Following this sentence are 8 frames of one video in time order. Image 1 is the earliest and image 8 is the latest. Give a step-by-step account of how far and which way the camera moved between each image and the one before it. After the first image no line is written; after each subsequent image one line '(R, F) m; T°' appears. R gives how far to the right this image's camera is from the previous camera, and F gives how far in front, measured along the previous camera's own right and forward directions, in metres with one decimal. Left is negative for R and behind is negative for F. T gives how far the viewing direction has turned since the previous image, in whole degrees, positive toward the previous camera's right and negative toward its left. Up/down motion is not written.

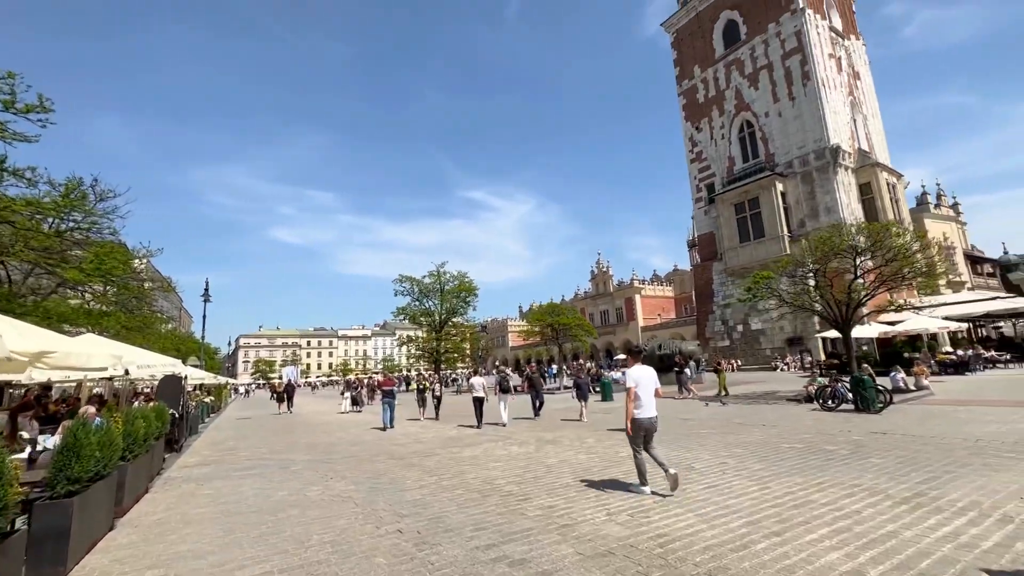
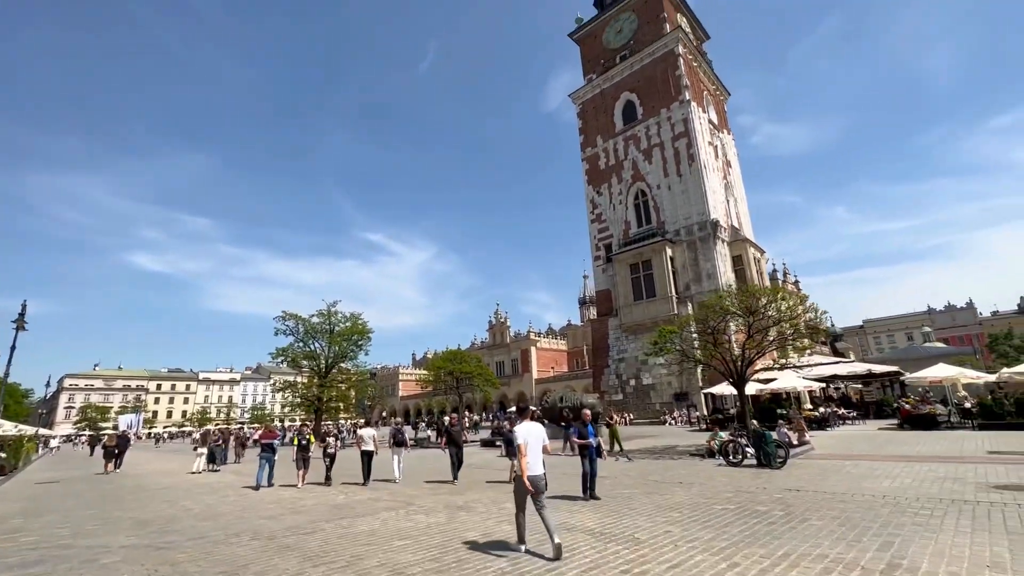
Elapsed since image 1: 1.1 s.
(-0.4, +1.0) m; +13°
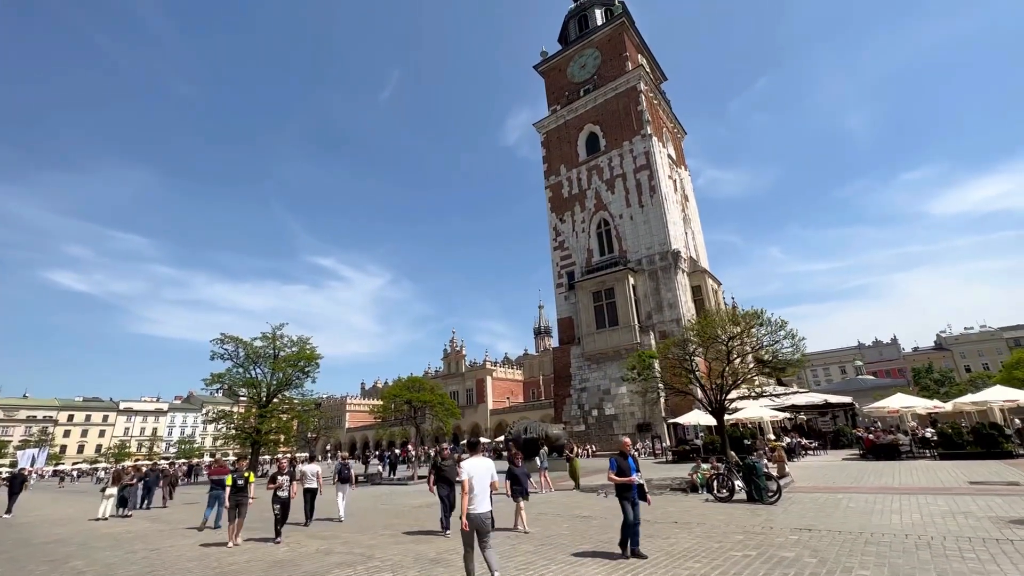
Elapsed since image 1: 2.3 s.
(-0.5, +1.0) m; +6°
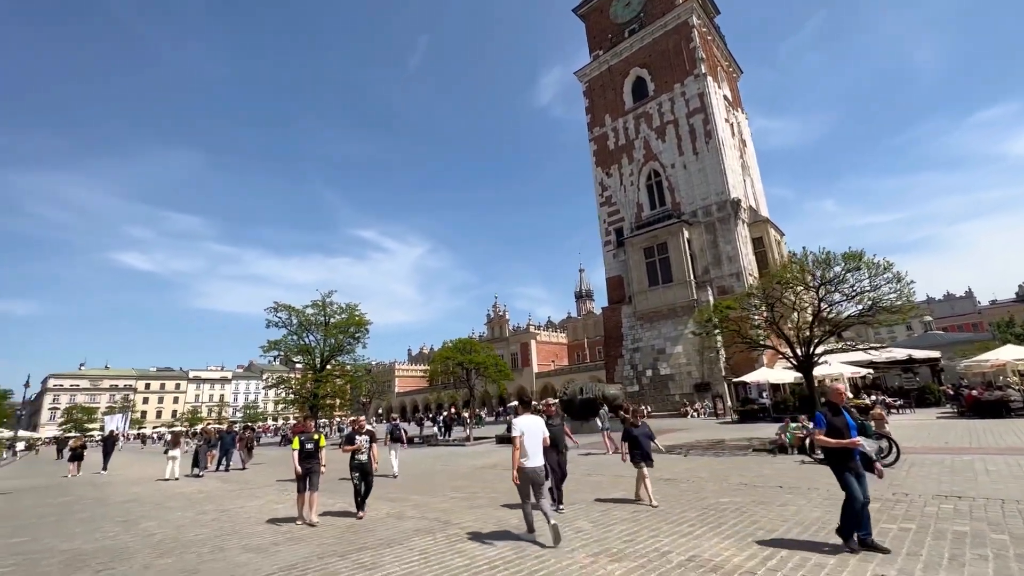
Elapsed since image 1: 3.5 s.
(-0.6, +0.9) m; -5°
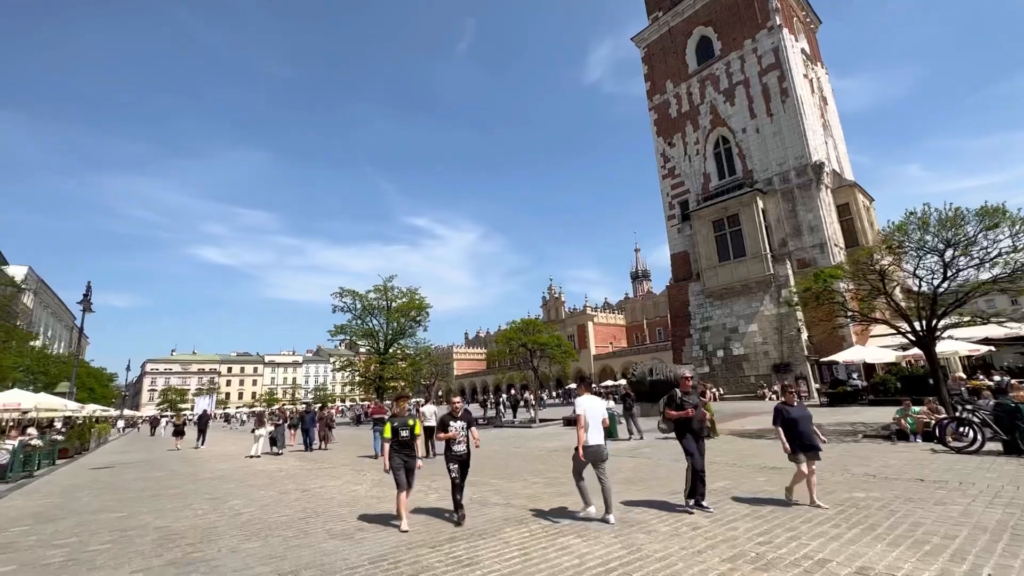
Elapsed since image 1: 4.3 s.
(-0.5, +0.6) m; -6°
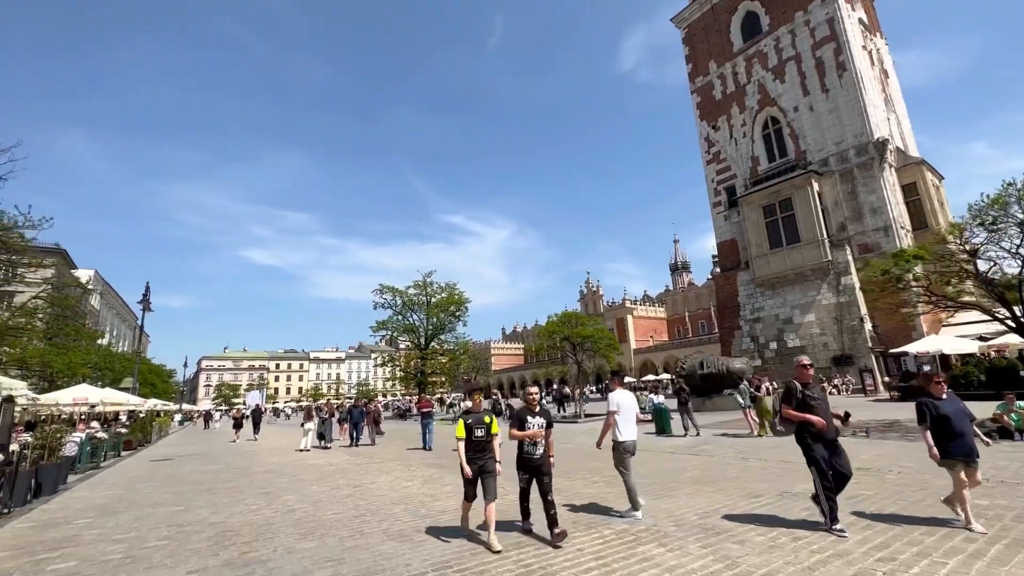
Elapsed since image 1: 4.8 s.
(-0.3, +0.4) m; -4°
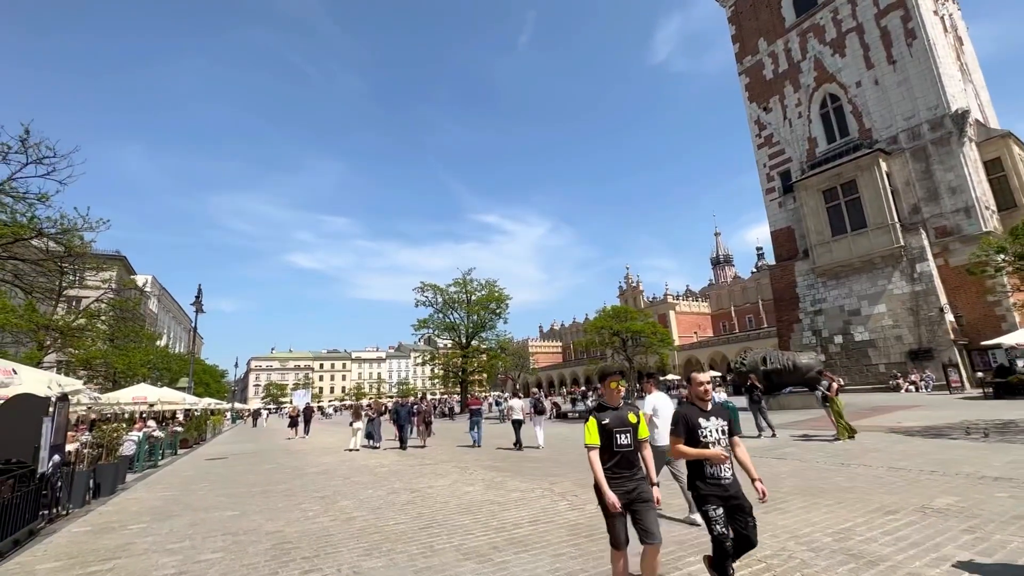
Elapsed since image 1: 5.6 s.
(-0.5, +0.6) m; -4°
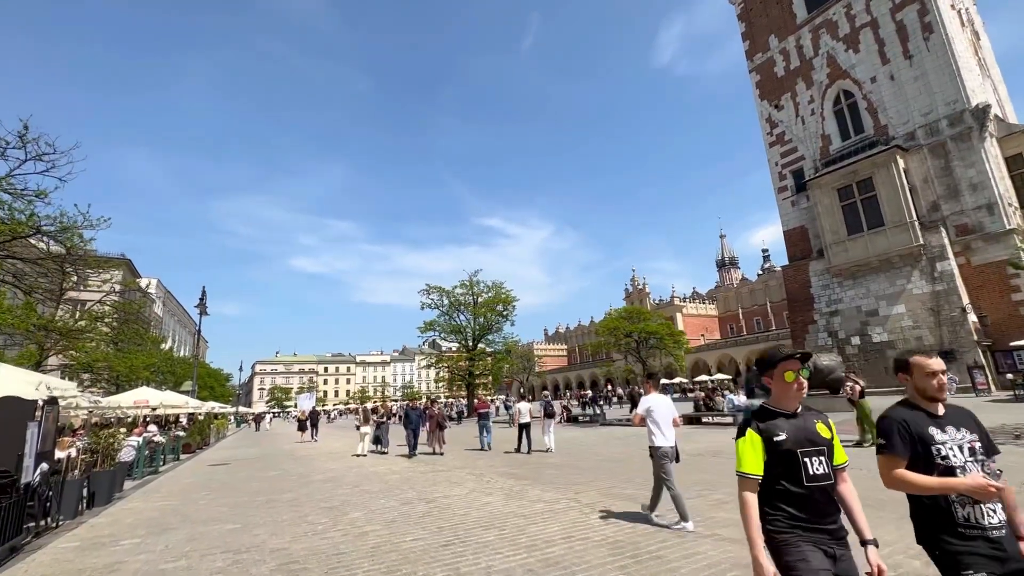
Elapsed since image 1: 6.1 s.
(-0.2, +0.5) m; 0°
